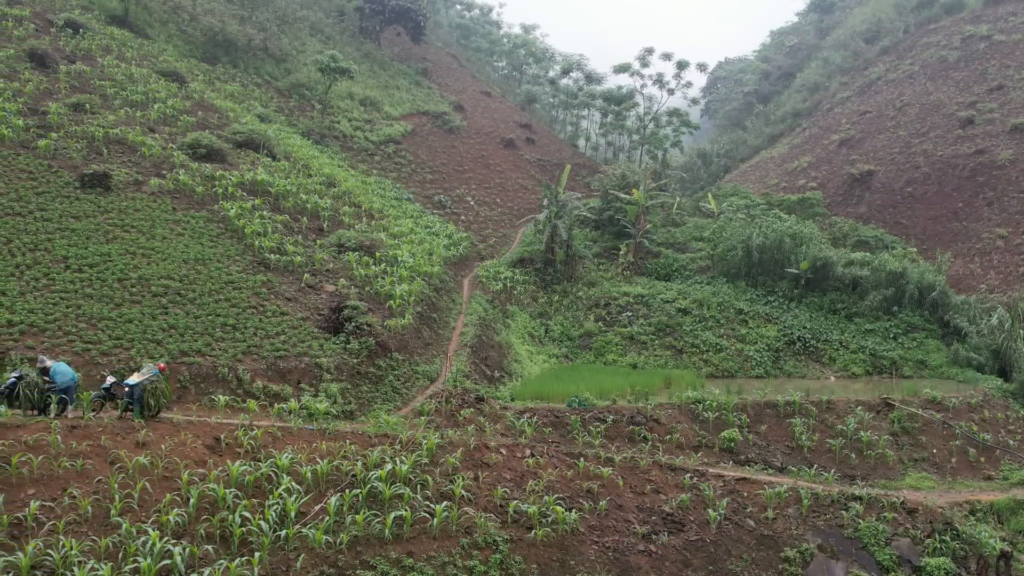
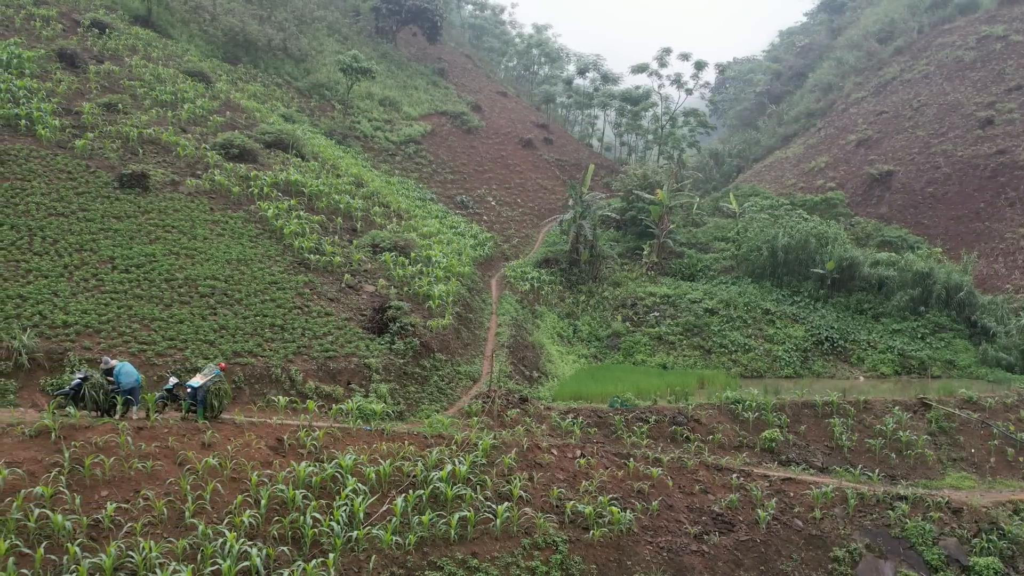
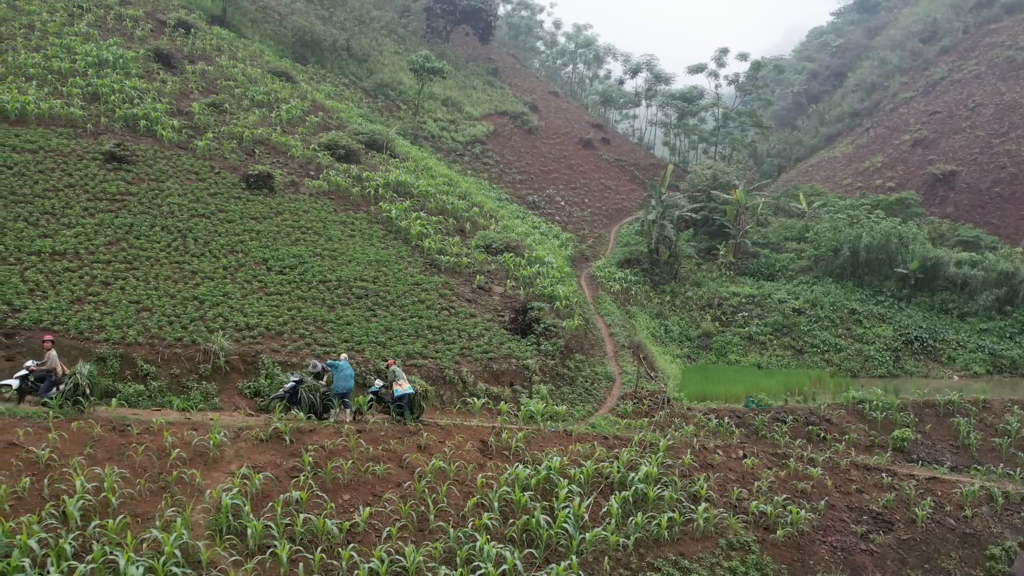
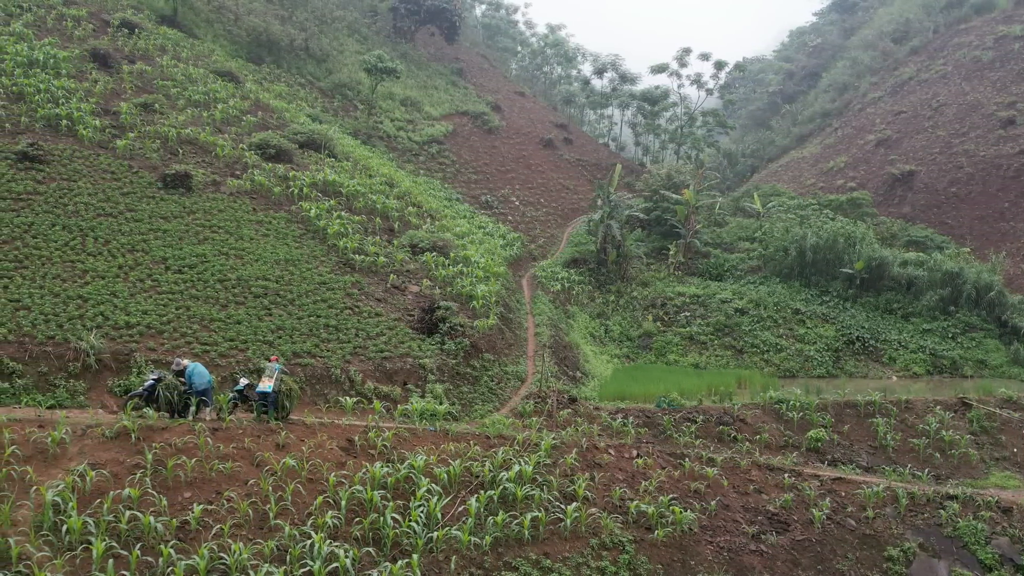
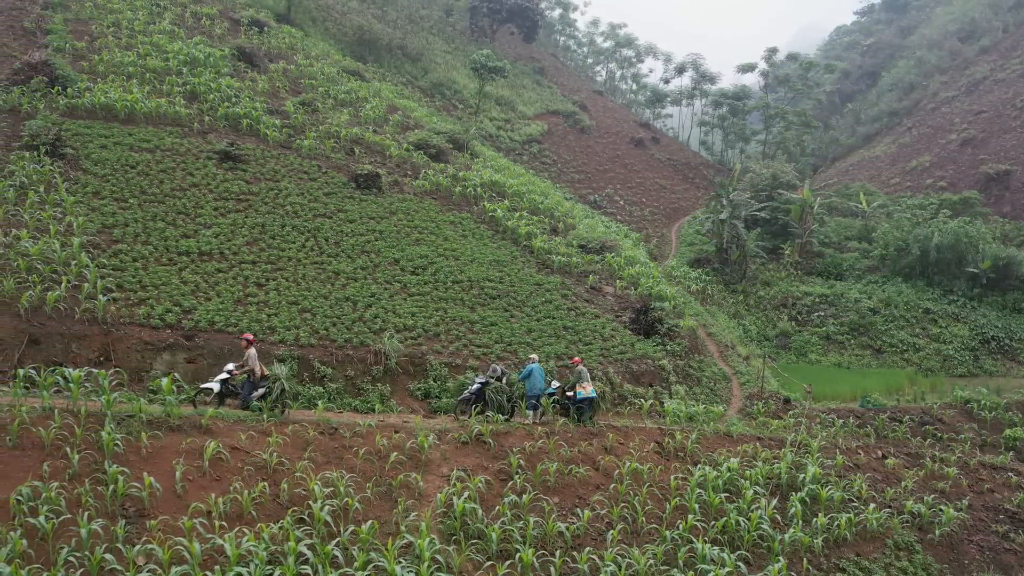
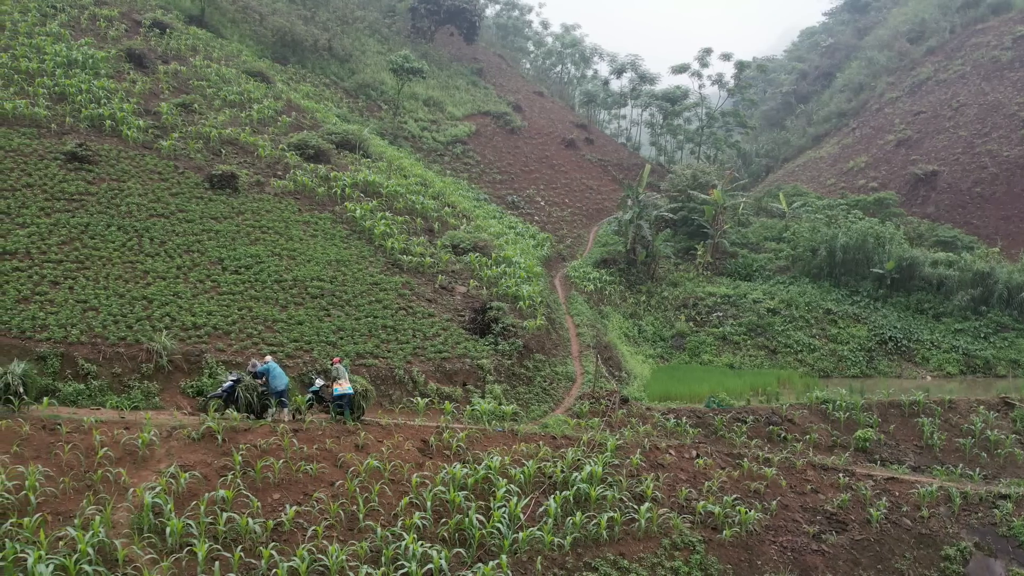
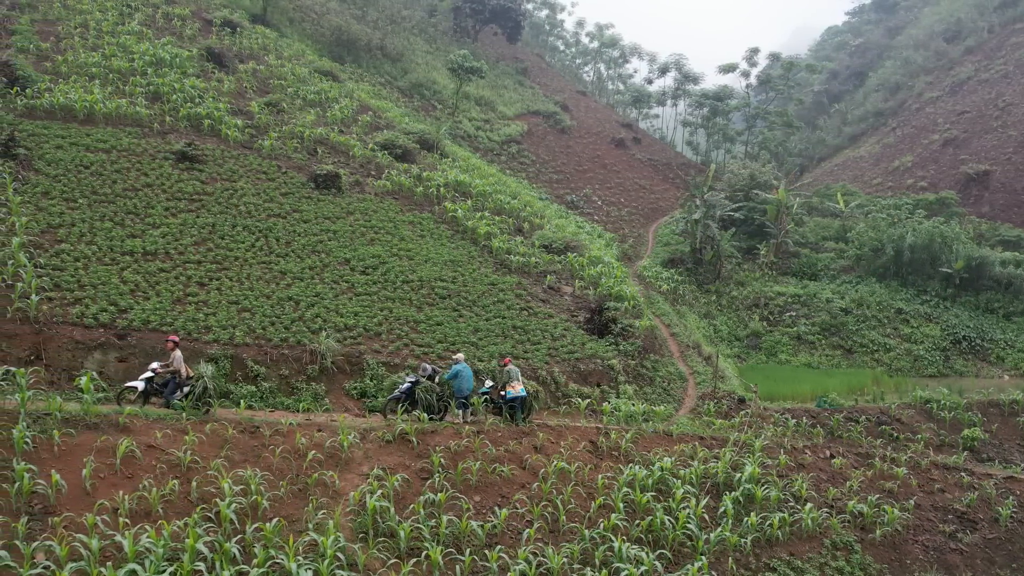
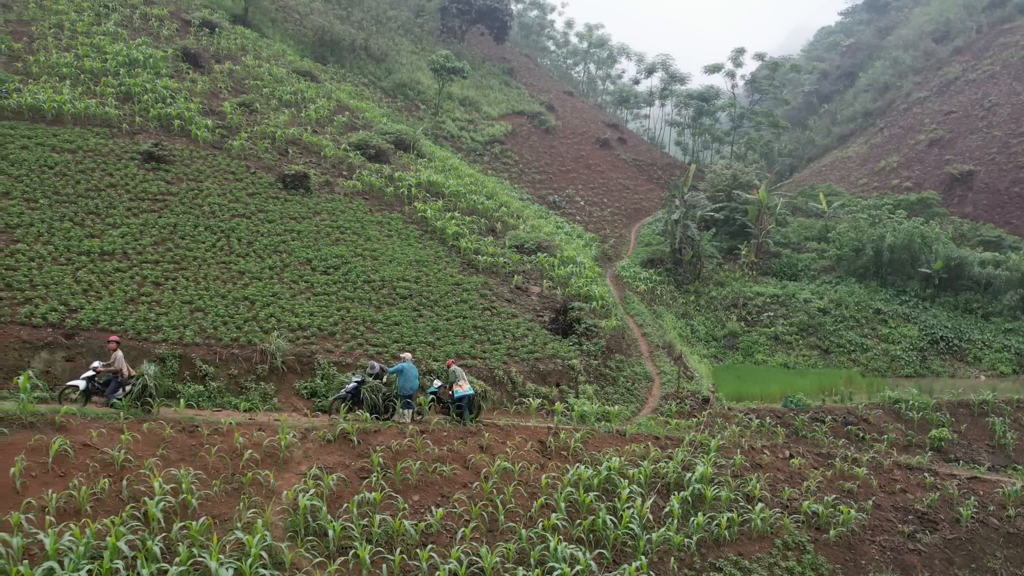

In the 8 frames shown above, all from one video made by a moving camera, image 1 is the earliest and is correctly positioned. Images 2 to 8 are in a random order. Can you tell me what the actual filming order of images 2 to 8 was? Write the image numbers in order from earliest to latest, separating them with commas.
2, 4, 6, 3, 8, 7, 5
